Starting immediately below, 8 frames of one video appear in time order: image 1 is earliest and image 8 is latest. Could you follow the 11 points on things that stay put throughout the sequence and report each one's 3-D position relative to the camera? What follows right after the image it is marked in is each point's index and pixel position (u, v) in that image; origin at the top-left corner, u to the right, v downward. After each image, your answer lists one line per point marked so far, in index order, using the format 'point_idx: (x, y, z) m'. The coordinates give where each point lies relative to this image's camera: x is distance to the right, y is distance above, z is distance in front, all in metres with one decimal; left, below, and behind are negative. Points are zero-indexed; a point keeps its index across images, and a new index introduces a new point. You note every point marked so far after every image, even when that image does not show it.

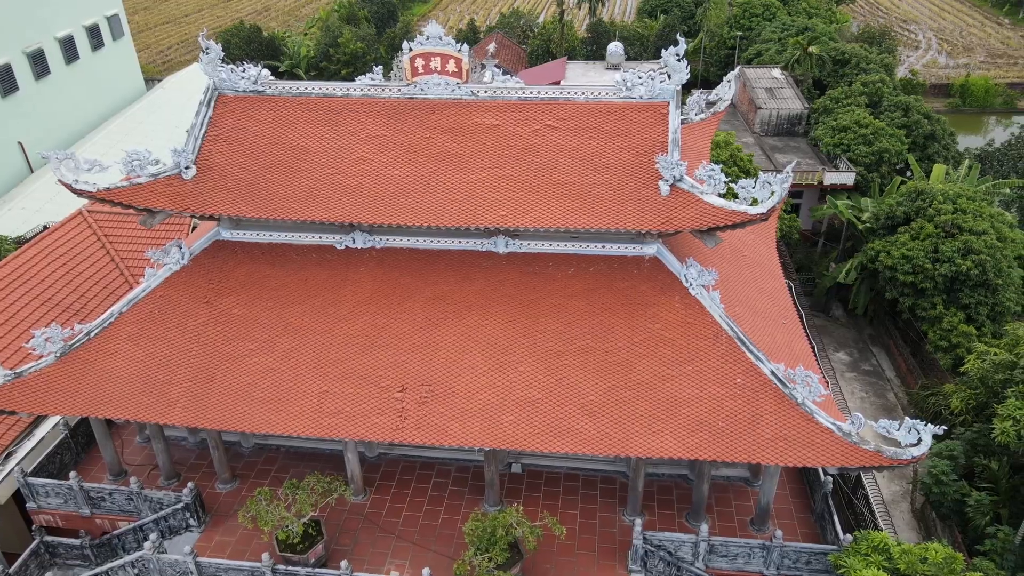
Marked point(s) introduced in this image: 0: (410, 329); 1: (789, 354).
0: (-1.7, -0.7, +11.9) m
1: (+4.5, -1.1, +12.0) m
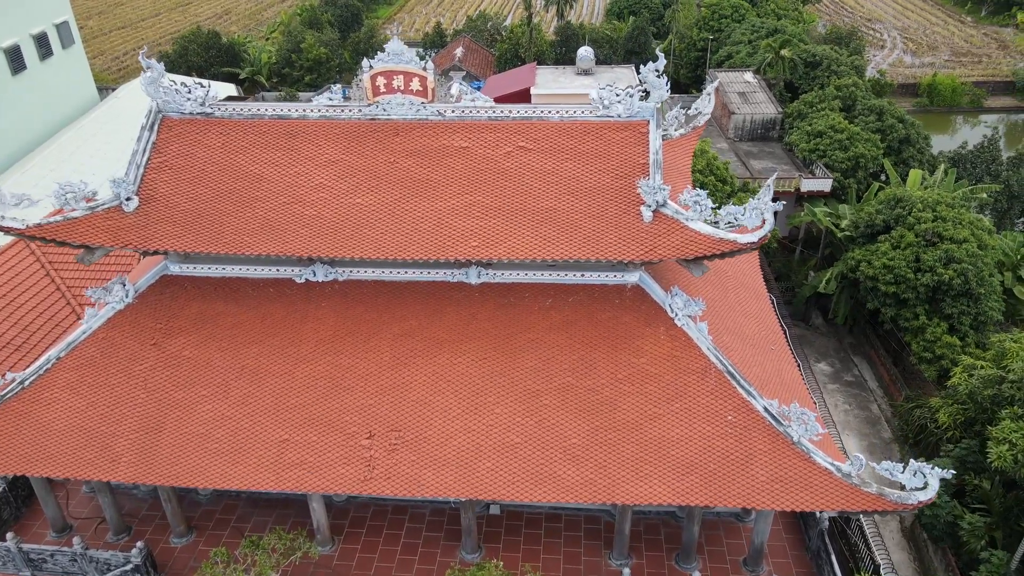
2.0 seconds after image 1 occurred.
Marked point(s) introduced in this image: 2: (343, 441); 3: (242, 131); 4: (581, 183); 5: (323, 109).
0: (-2.0, -1.2, +11.0) m
1: (+4.1, -1.5, +11.3) m
2: (-2.4, -2.2, +10.4) m
3: (-4.3, +2.5, +11.6) m
4: (+1.0, +1.5, +10.8) m
5: (-3.0, +2.8, +11.5) m
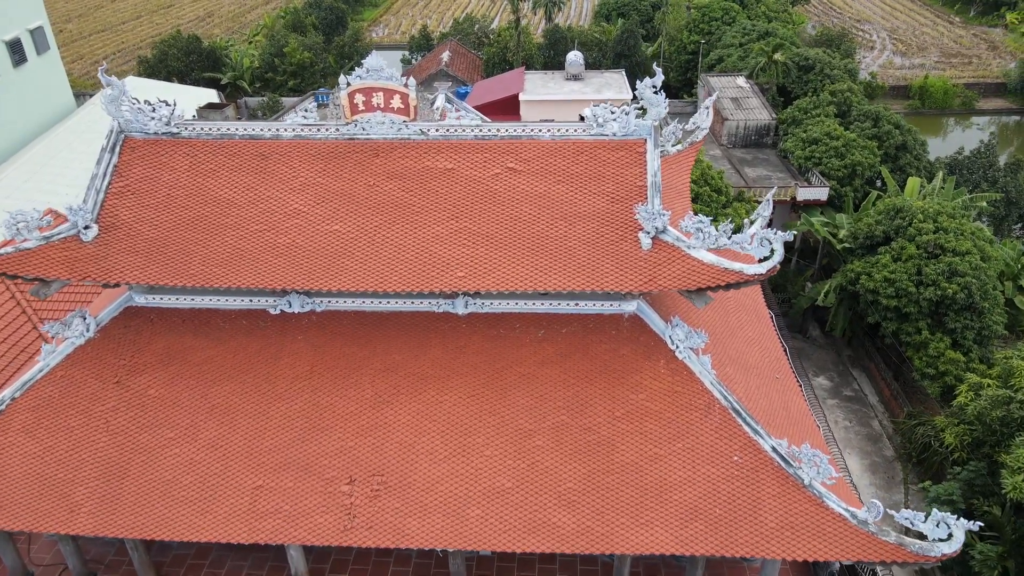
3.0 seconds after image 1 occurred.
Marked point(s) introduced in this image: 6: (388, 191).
0: (-2.2, -1.7, +10.3) m
1: (+4.0, -1.9, +10.7) m
2: (-2.5, -2.6, +9.7) m
3: (-4.5, +2.0, +10.8) m
4: (+0.9, +1.1, +10.1) m
5: (-3.2, +2.3, +10.8) m
6: (-1.8, +1.4, +10.4) m
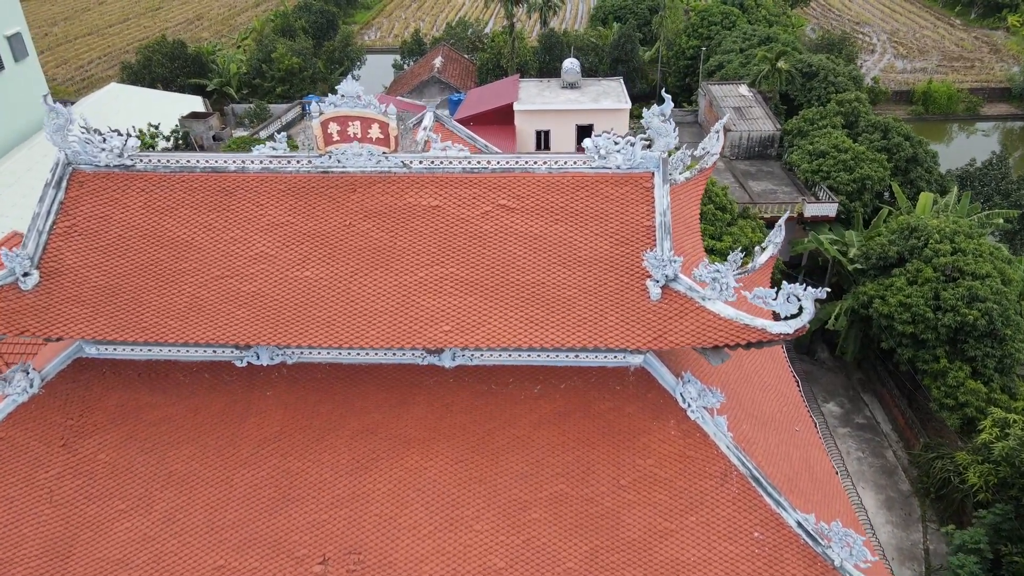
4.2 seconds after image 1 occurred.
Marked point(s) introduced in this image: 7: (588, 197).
0: (-2.2, -2.3, +9.2) m
1: (+3.9, -2.6, +9.6) m
2: (-2.6, -3.3, +8.6) m
3: (-4.6, +1.3, +9.7) m
4: (+0.8, +0.4, +9.0) m
5: (-3.3, +1.7, +9.7) m
6: (-1.9, +0.7, +9.3) m
7: (+1.0, +1.2, +9.3) m
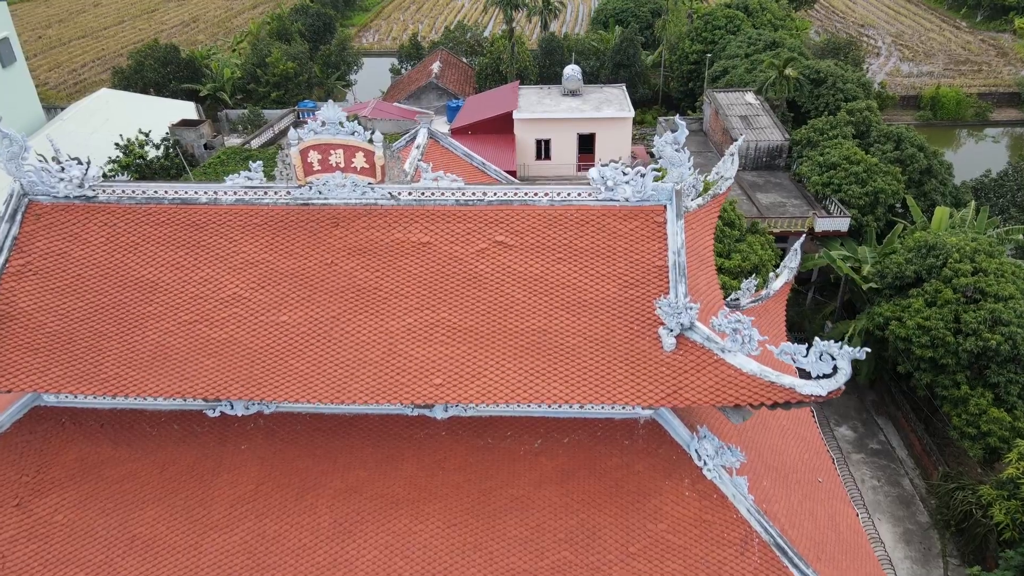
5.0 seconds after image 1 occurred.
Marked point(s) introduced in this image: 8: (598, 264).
0: (-2.3, -2.9, +8.3) m
1: (+3.9, -3.1, +8.7) m
2: (-2.6, -3.8, +7.7) m
3: (-4.6, +0.8, +8.9) m
4: (+0.7, -0.1, +8.2) m
5: (-3.3, +1.2, +8.8) m
6: (-1.9, +0.2, +8.5) m
7: (+1.0, +0.6, +8.4) m
8: (+1.0, +0.3, +8.3) m
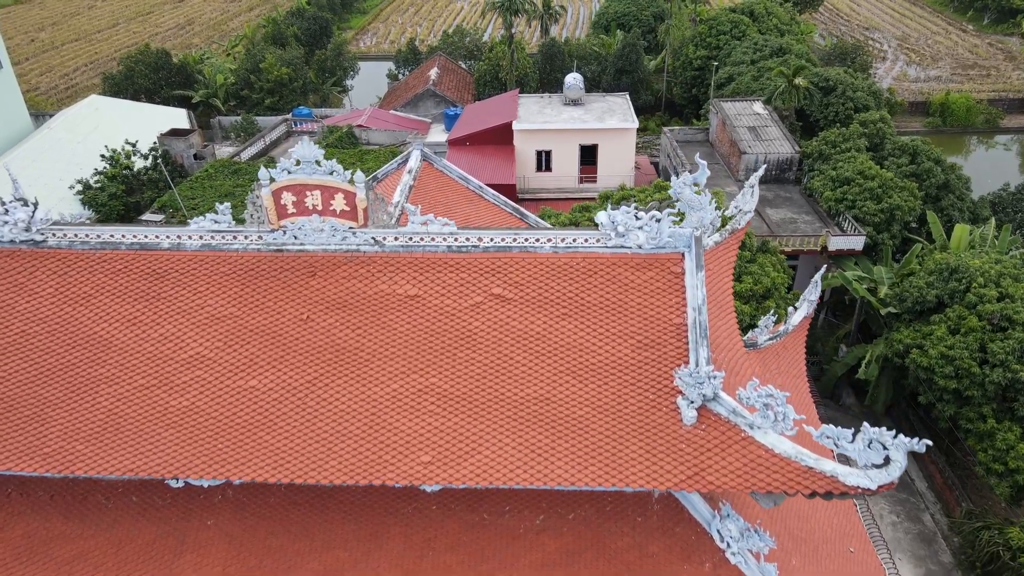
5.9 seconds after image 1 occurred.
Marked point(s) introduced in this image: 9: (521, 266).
0: (-2.3, -3.5, +7.4) m
1: (+3.9, -3.7, +7.8) m
2: (-2.6, -4.4, +6.8) m
3: (-4.6, +0.2, +7.9) m
4: (+0.7, -0.7, +7.2) m
5: (-3.3, +0.6, +7.9) m
6: (-1.9, -0.4, +7.5) m
7: (+0.9, 0.0, +7.5) m
8: (+1.0, -0.3, +7.4) m
9: (+0.1, +0.2, +7.7) m
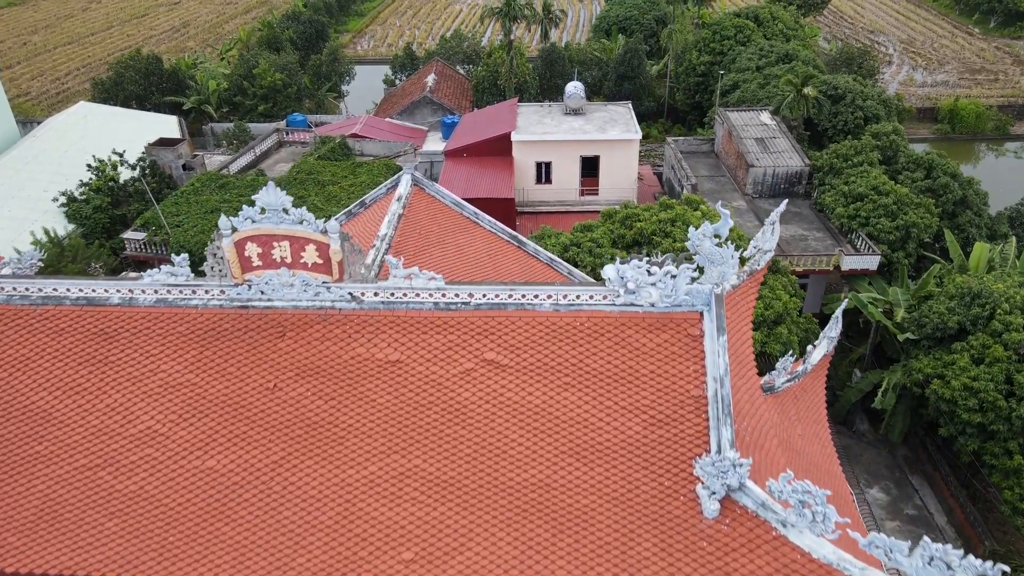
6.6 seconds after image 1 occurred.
0: (-2.3, -4.0, +6.4) m
1: (+3.8, -4.3, +6.9) m
2: (-2.7, -5.0, +5.9) m
3: (-4.6, -0.4, +7.0) m
4: (+0.7, -1.2, +6.3) m
5: (-3.3, 0.0, +6.9) m
6: (-1.9, -1.0, +6.6) m
7: (+0.9, -0.5, +6.6) m
8: (+0.9, -0.9, +6.4) m
9: (+0.1, -0.3, +6.7) m
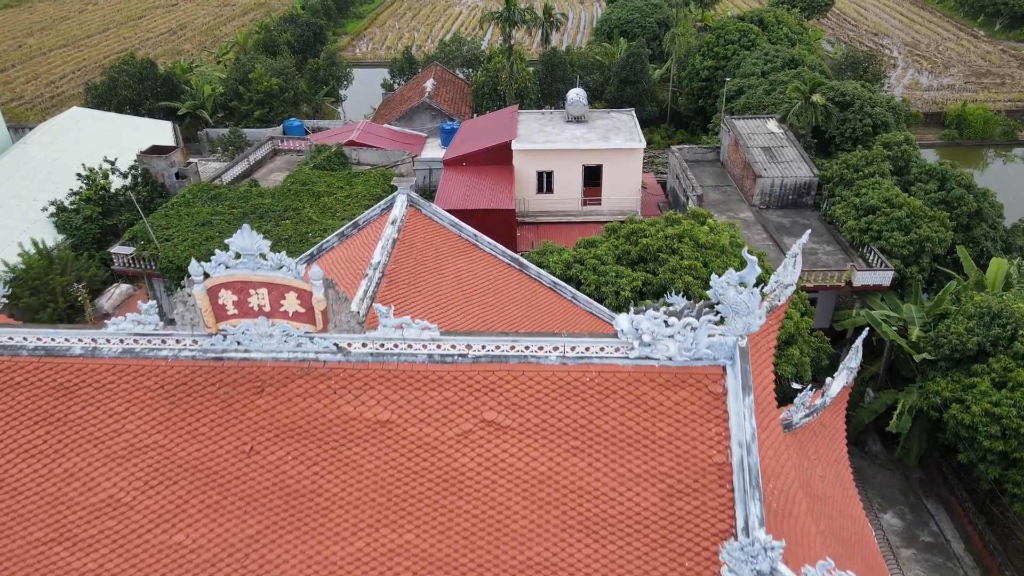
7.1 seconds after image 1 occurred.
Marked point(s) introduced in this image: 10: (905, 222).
0: (-2.3, -4.5, +5.8) m
1: (+3.9, -4.7, +6.2) m
2: (-2.7, -5.4, +5.2) m
3: (-4.6, -0.8, +6.4) m
4: (+0.7, -1.7, +5.7) m
5: (-3.3, -0.4, +6.3) m
6: (-1.9, -1.4, +6.0) m
7: (+0.9, -1.0, +5.9) m
8: (+0.9, -1.3, +5.8) m
9: (+0.1, -0.8, +6.1) m
10: (+10.4, +1.7, +19.4) m
